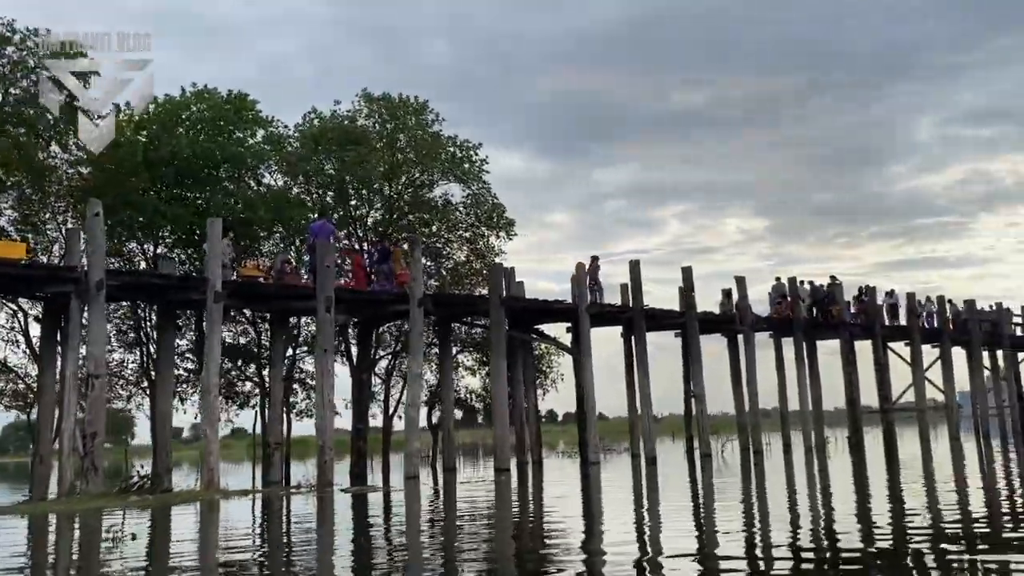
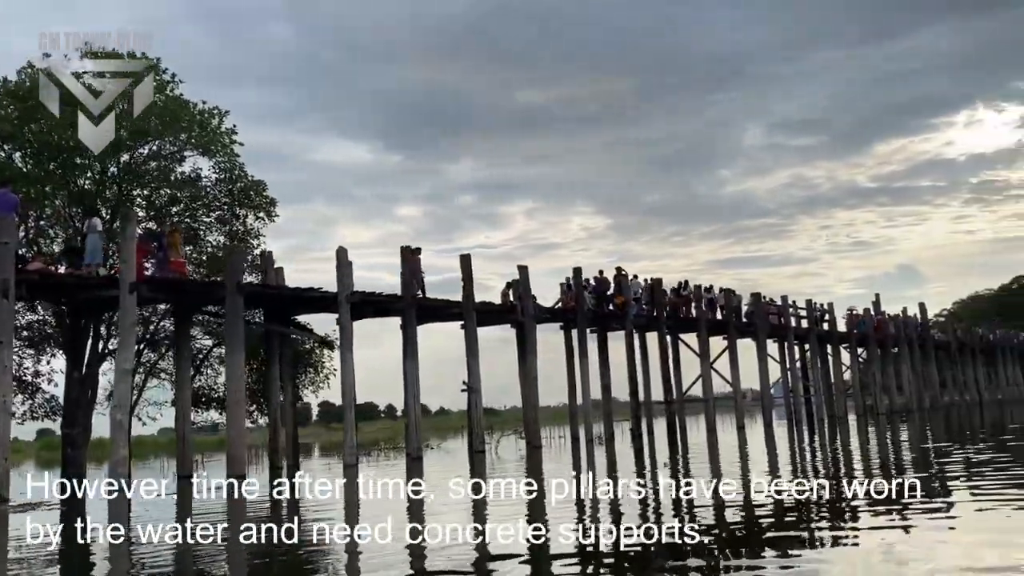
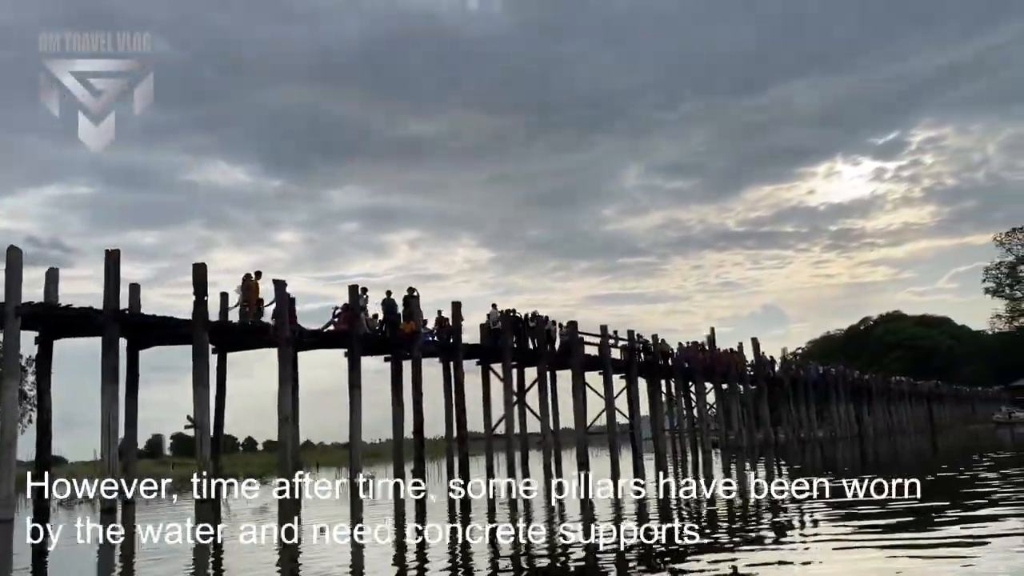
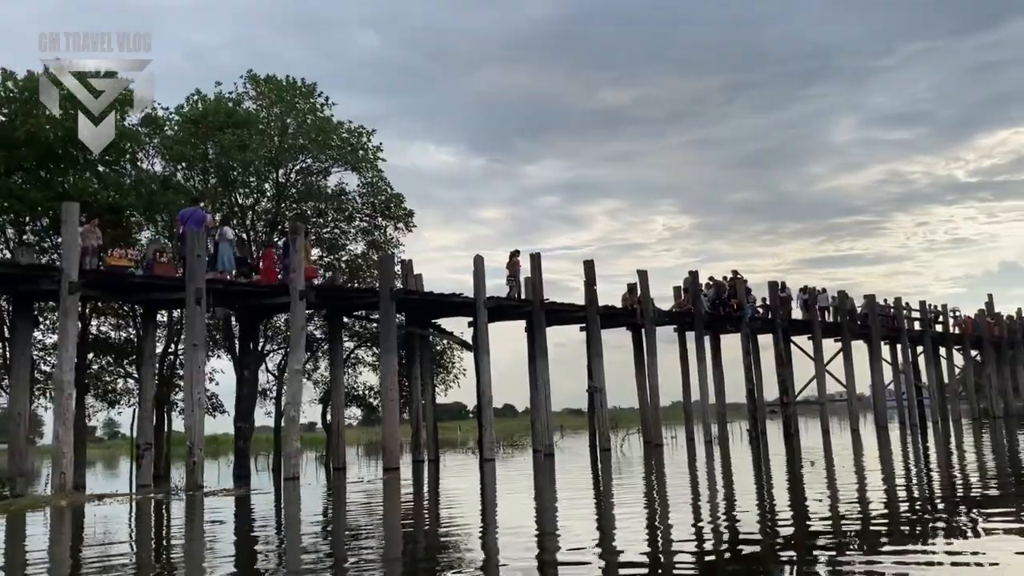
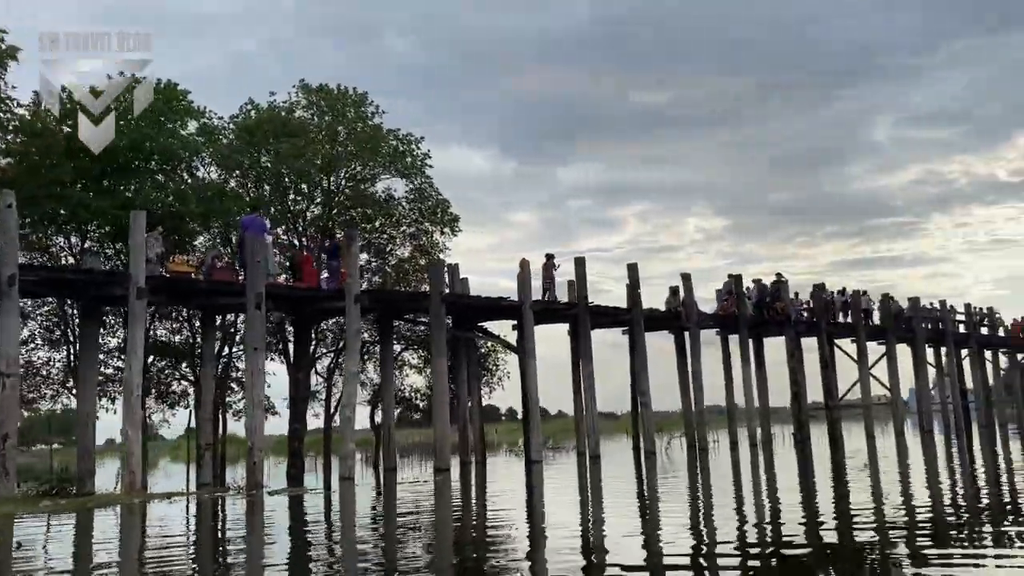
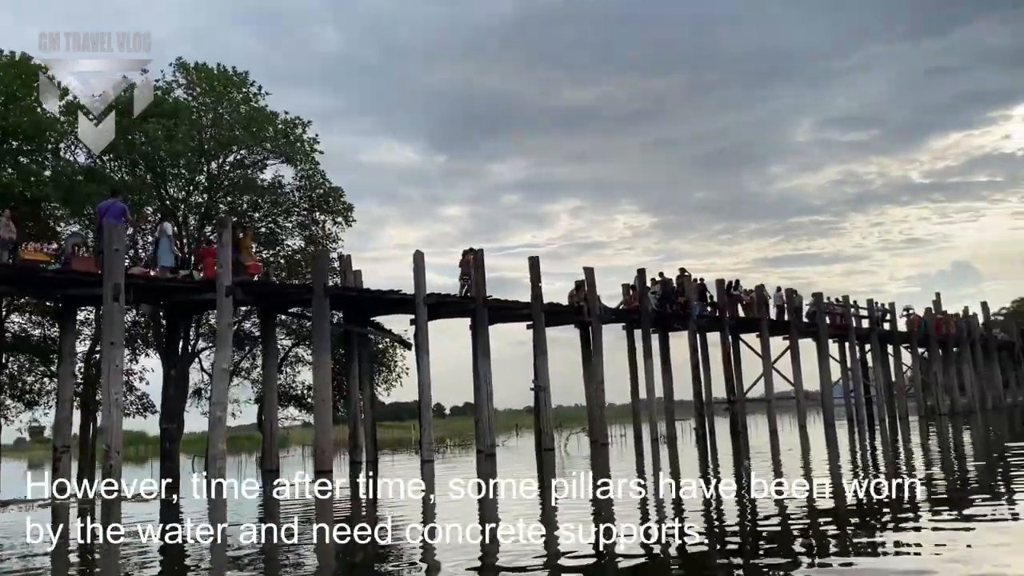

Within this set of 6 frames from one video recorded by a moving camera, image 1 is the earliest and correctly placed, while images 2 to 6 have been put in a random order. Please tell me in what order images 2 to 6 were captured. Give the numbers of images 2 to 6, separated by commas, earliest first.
5, 4, 6, 2, 3
